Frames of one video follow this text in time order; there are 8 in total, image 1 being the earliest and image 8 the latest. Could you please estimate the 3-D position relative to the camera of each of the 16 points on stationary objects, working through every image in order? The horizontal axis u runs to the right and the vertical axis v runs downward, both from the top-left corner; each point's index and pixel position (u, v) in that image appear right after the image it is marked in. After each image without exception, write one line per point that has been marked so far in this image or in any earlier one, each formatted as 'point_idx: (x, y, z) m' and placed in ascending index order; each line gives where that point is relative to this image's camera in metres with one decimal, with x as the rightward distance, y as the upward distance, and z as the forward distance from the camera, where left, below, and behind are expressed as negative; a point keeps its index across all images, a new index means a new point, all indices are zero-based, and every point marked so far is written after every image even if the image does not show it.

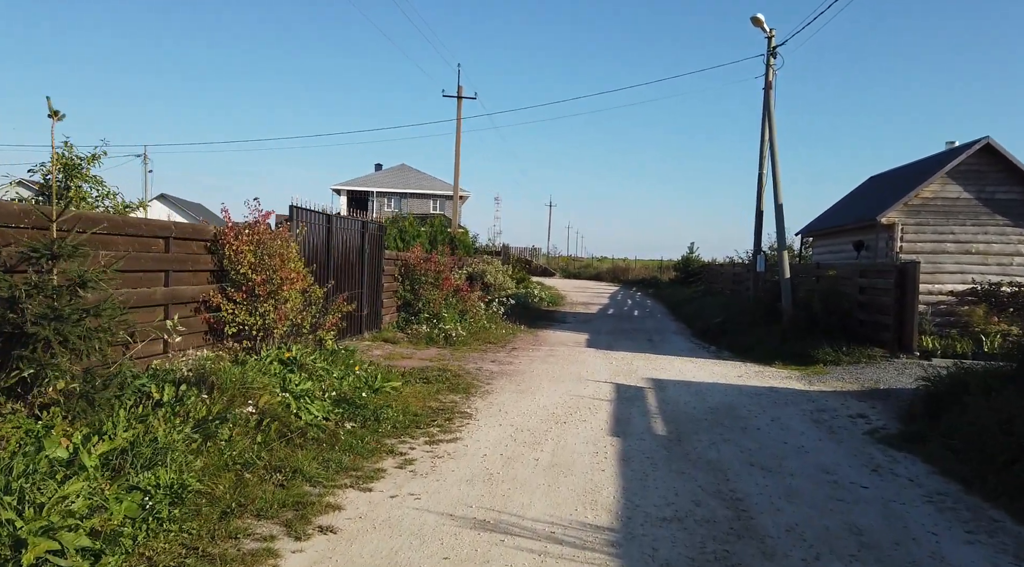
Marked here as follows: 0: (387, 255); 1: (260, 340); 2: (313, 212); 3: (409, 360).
0: (-2.4, +0.6, +14.4) m
1: (-2.6, -0.6, +7.8) m
2: (-2.7, +1.0, +10.3) m
3: (-1.5, -1.1, +10.7) m
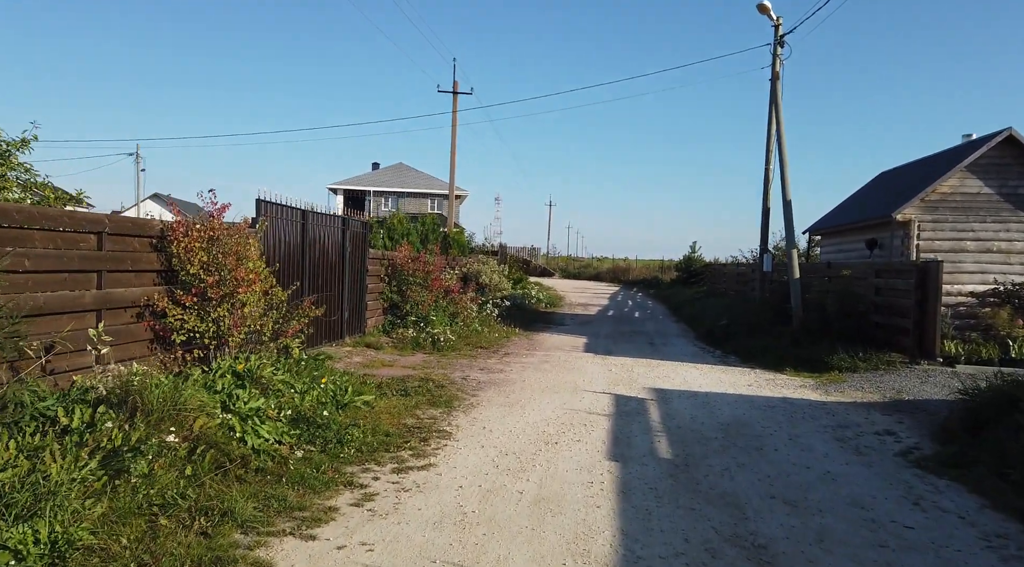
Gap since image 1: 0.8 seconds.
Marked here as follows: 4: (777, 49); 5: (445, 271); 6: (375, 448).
0: (-2.5, +0.5, +13.5) m
1: (-2.8, -0.6, +7.0) m
2: (-2.9, +1.0, +9.5) m
3: (-1.6, -1.1, +9.9) m
4: (+6.0, +5.3, +17.2) m
5: (-1.5, +0.3, +16.8) m
6: (-1.1, -1.3, +5.9) m
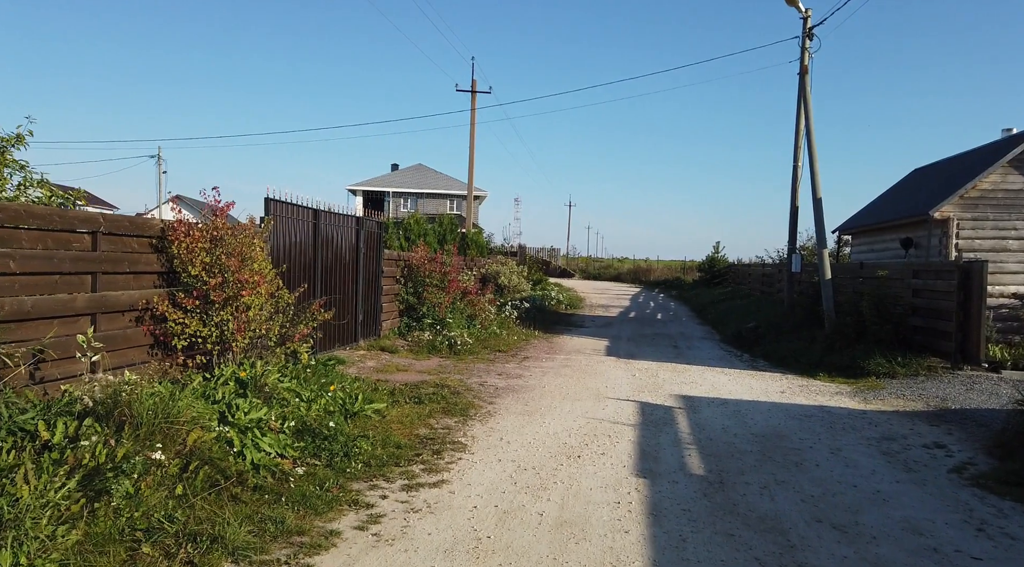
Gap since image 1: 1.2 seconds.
0: (-2.2, +0.5, +13.1) m
1: (-2.6, -0.6, +6.6) m
2: (-2.6, +0.9, +9.1) m
3: (-1.4, -1.1, +9.5) m
4: (+6.5, +5.3, +16.6) m
5: (-1.1, +0.3, +16.4) m
6: (-0.9, -1.3, +5.5) m
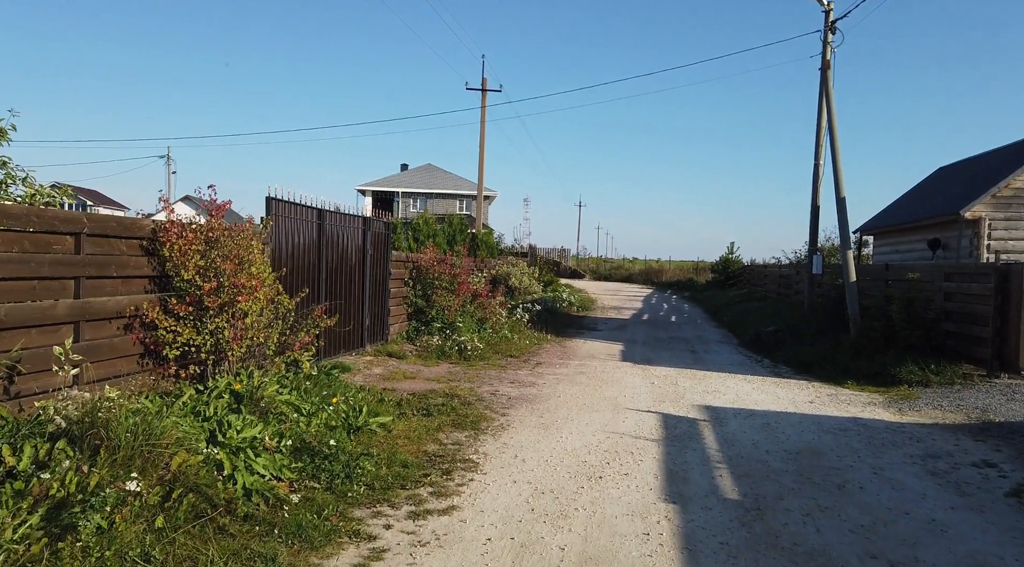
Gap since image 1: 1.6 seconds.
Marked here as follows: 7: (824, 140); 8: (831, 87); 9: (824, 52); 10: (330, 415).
0: (-2.0, +0.5, +12.7) m
1: (-2.5, -0.7, +6.2) m
2: (-2.5, +0.9, +8.7) m
3: (-1.2, -1.2, +9.0) m
4: (+6.7, +5.3, +16.0) m
5: (-0.8, +0.2, +15.9) m
6: (-0.8, -1.3, +5.1) m
7: (+6.9, +3.2, +16.8) m
8: (+6.8, +4.2, +16.1) m
9: (+6.8, +5.0, +16.4) m
10: (-1.4, -1.0, +6.0) m
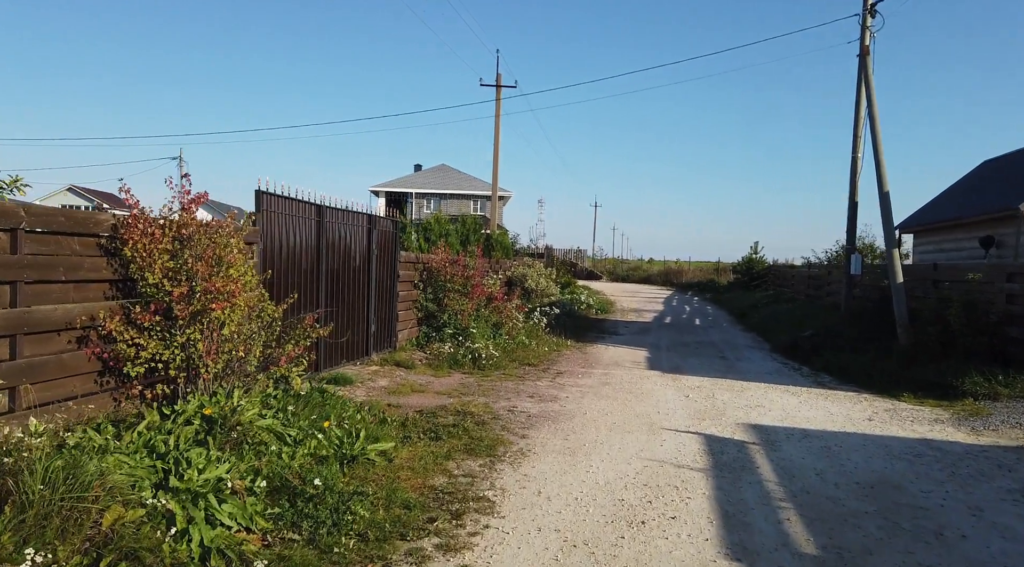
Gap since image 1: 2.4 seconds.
0: (-1.7, +0.4, +11.8) m
1: (-2.3, -0.7, +5.3) m
2: (-2.3, +0.9, +7.8) m
3: (-1.0, -1.2, +8.1) m
4: (+7.0, +5.2, +15.0) m
5: (-0.5, +0.2, +15.0) m
6: (-0.7, -1.4, +4.1) m
7: (+7.3, +3.2, +15.7) m
8: (+7.1, +4.2, +15.1) m
9: (+7.1, +5.0, +15.3) m
10: (-1.3, -1.1, +5.1) m
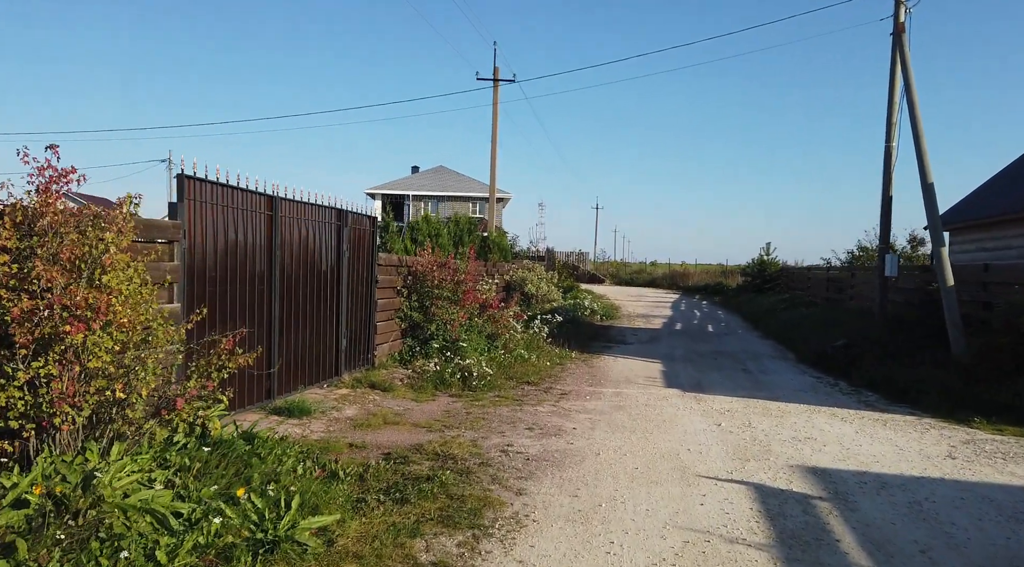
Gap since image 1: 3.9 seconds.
0: (-1.7, +0.3, +10.3) m
1: (-2.4, -0.8, +3.7) m
2: (-2.3, +0.8, +6.2) m
3: (-1.0, -1.3, +6.6) m
4: (+7.0, +5.2, +13.5) m
5: (-0.5, +0.1, +13.5) m
6: (-0.7, -1.4, +2.6) m
7: (+7.2, +3.1, +14.2) m
8: (+7.1, +4.2, +13.6) m
9: (+7.0, +5.0, +13.8) m
10: (-1.3, -1.1, +3.5) m
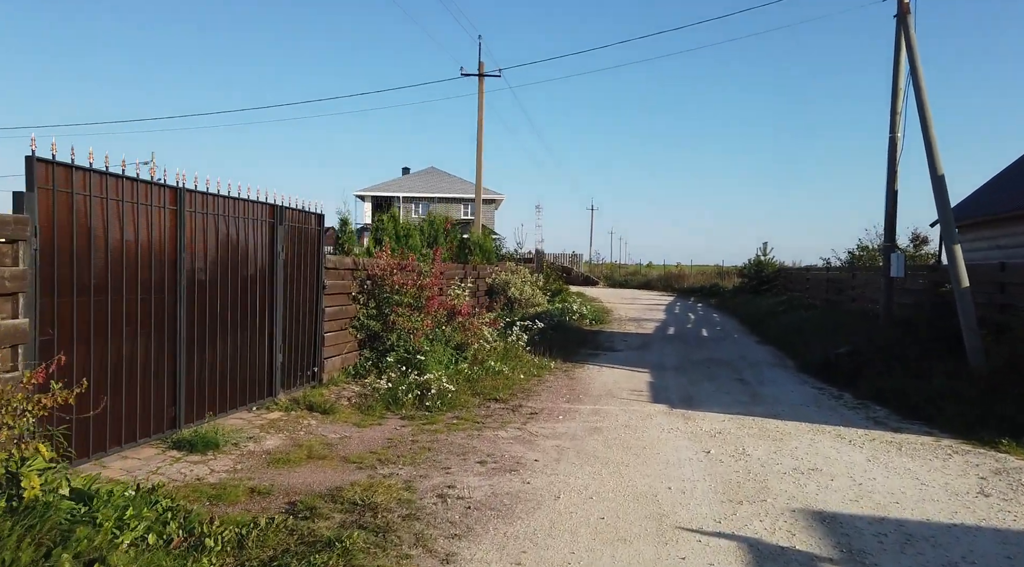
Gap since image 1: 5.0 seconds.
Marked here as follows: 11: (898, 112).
0: (-2.1, +0.3, +9.2) m
1: (-2.7, -0.8, +2.7) m
2: (-2.8, +0.7, +5.2) m
3: (-1.4, -1.3, +5.5) m
4: (+6.5, +5.2, +12.4) m
5: (-1.0, 0.0, +12.4) m
6: (-1.1, -1.5, +1.5) m
7: (+6.8, +3.1, +13.1) m
8: (+6.6, +4.1, +12.5) m
9: (+6.6, +4.9, +12.8) m
10: (-1.7, -1.2, +2.4) m
11: (+6.7, +3.0, +13.1) m
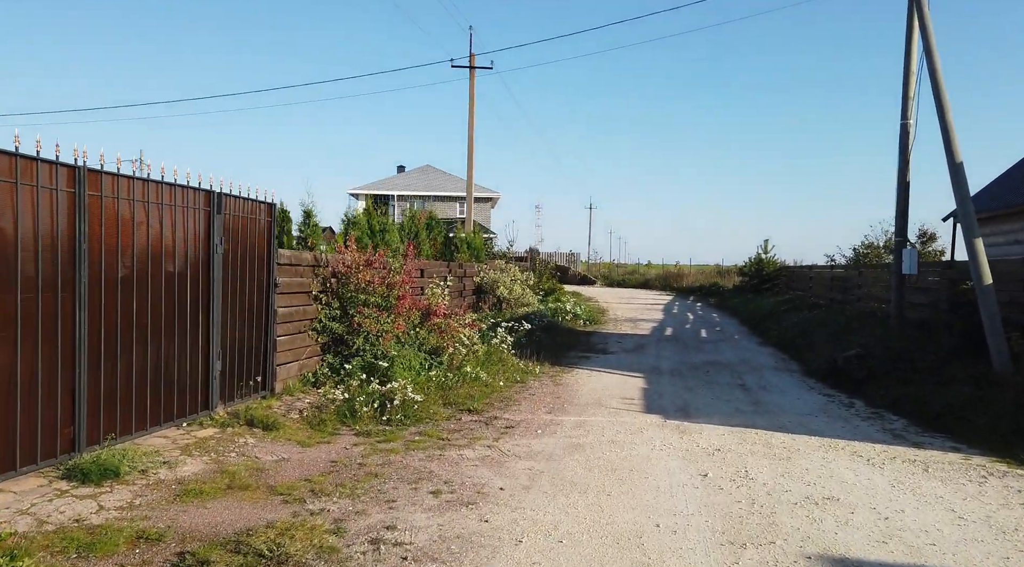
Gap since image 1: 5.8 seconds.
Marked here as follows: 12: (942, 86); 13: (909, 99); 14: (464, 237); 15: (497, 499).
0: (-2.4, +0.3, +8.3) m
1: (-3.0, -0.8, +1.7) m
2: (-3.0, +0.8, +4.3) m
3: (-1.7, -1.3, +4.6) m
4: (+6.2, +5.2, +11.5) m
5: (-1.2, 0.0, +11.5) m
6: (-1.4, -1.4, +0.6) m
7: (+6.5, +3.1, +12.2) m
8: (+6.3, +4.2, +11.6) m
9: (+6.3, +5.0, +11.8) m
10: (-2.0, -1.2, +1.5) m
11: (+6.5, +3.0, +12.2) m
12: (+6.2, +2.9, +10.9) m
13: (+6.4, +3.0, +12.2) m
14: (-1.1, +1.1, +17.3) m
15: (-0.1, -1.4, +4.9) m
